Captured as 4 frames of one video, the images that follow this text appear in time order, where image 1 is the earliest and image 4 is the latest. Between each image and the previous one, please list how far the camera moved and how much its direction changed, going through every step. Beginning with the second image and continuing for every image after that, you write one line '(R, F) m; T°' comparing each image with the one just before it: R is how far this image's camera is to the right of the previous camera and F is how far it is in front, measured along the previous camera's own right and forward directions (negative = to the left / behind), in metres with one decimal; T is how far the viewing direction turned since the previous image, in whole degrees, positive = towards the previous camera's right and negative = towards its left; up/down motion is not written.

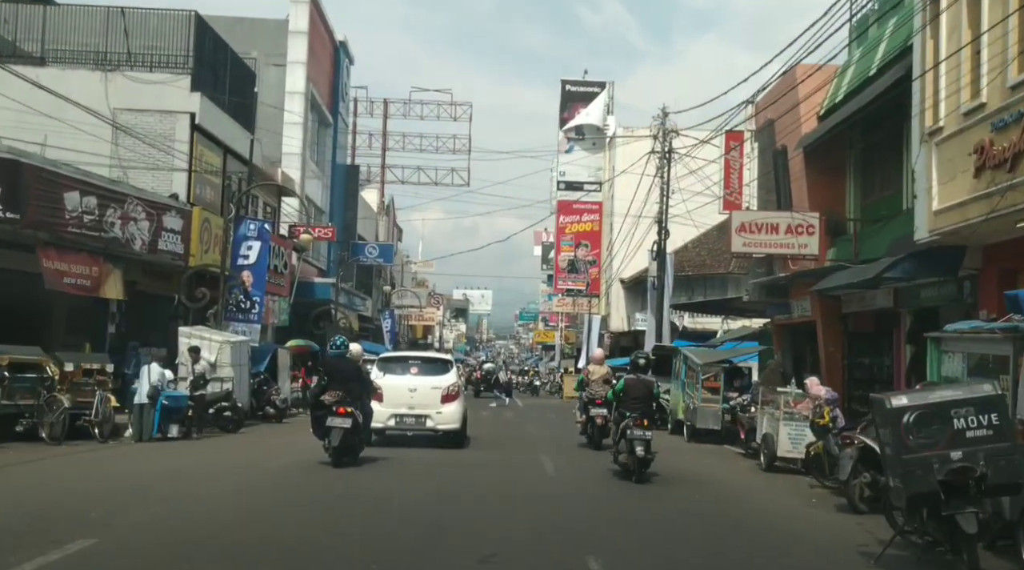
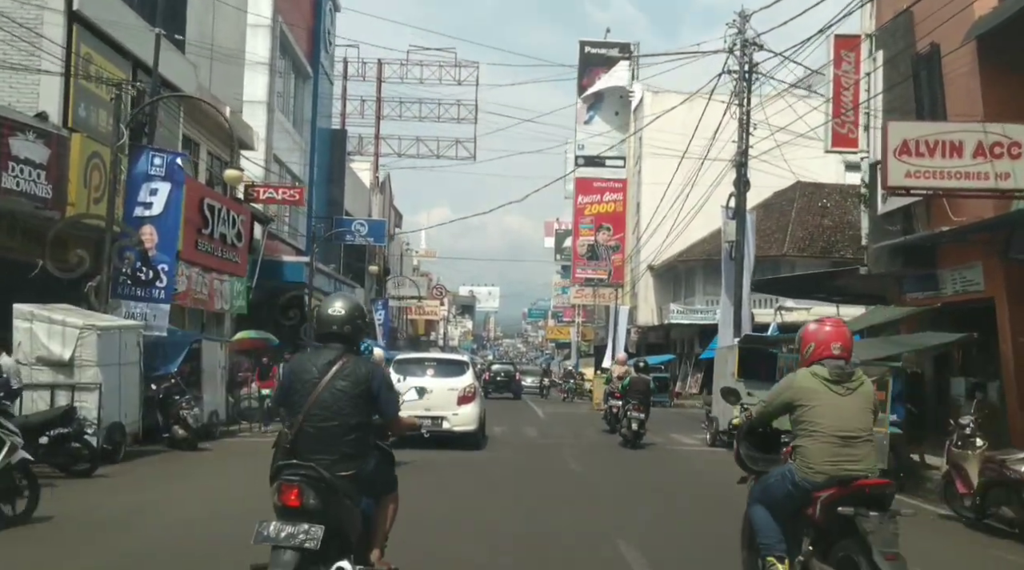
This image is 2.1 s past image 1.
(-0.3, +8.0) m; 0°
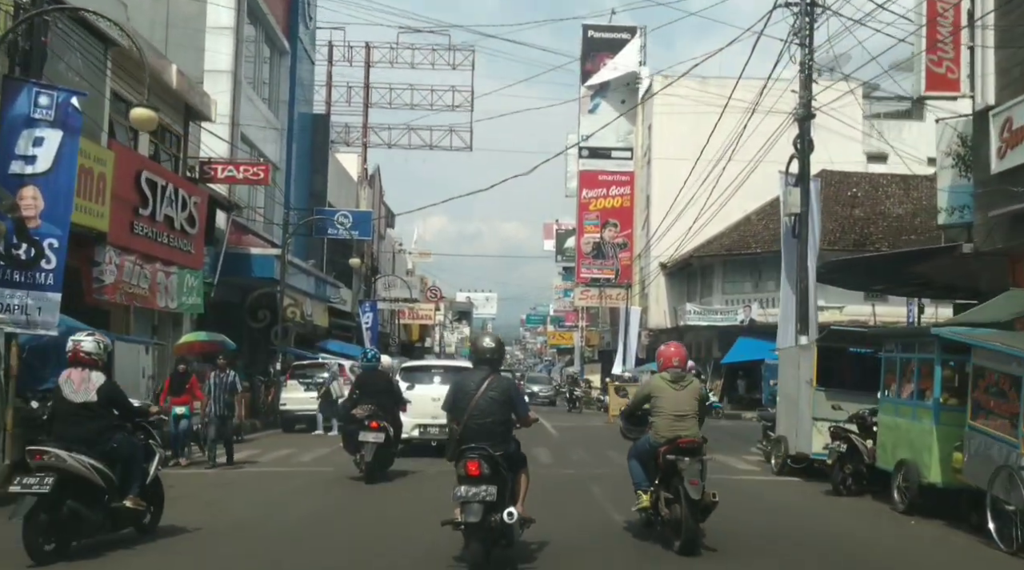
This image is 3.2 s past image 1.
(-0.2, +4.4) m; 0°
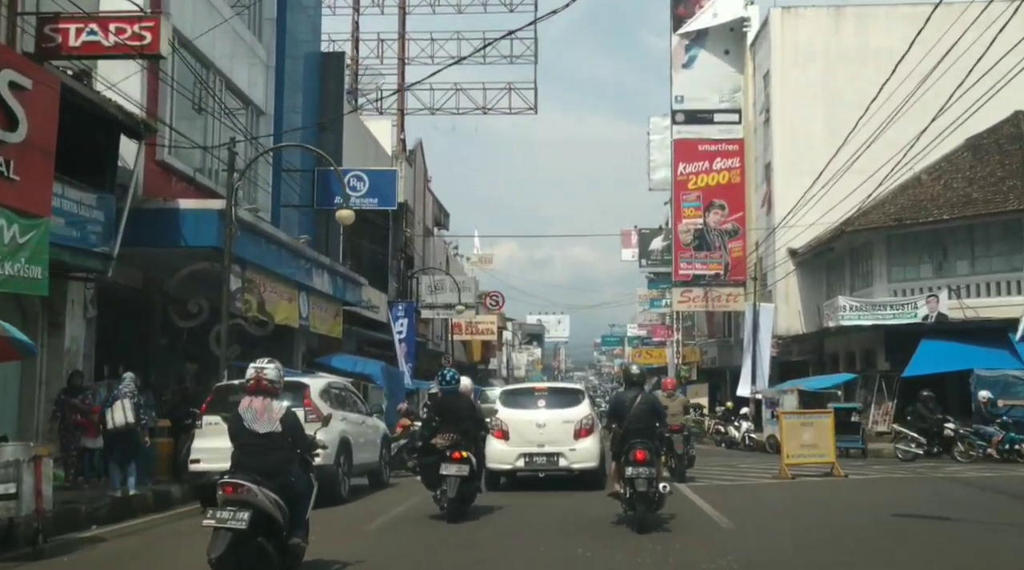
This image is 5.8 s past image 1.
(-0.4, +11.6) m; -4°
